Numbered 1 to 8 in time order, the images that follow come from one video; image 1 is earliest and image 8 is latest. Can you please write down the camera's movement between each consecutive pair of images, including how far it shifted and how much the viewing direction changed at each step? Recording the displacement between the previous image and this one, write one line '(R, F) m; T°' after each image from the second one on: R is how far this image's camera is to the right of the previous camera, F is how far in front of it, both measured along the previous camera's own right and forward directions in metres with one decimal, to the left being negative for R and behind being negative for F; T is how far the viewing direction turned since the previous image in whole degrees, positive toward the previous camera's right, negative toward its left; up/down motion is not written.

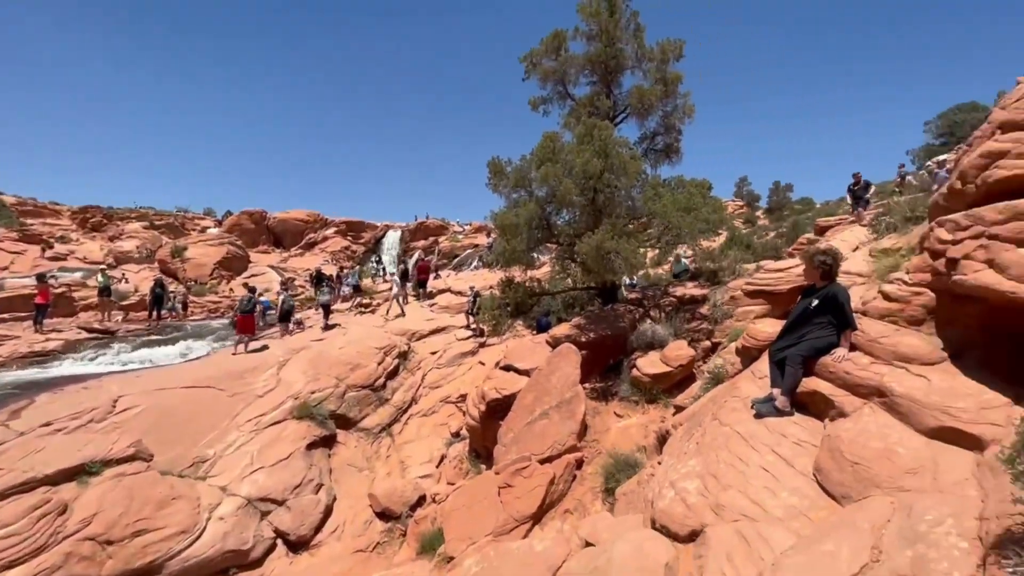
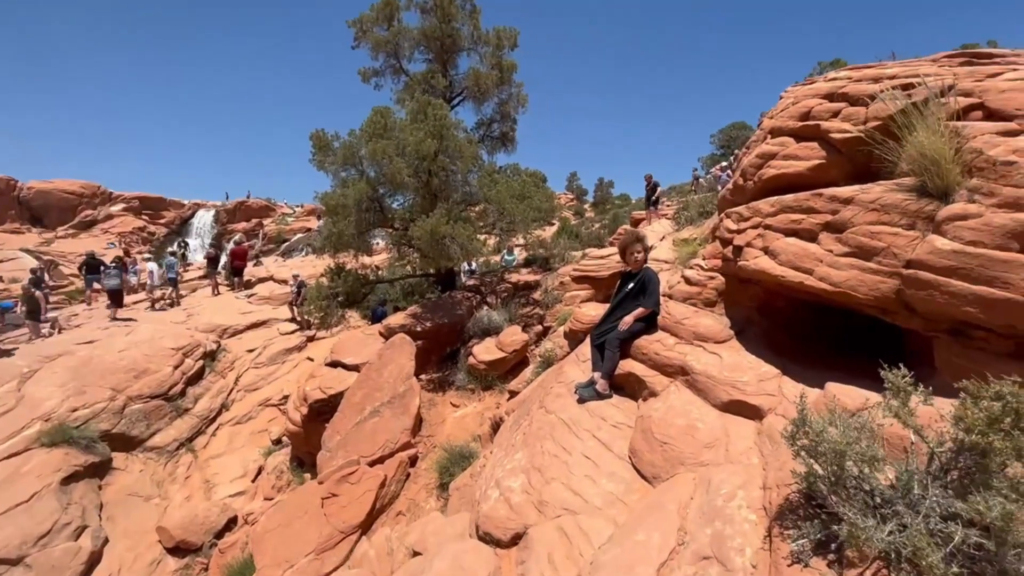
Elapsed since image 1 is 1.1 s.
(+0.3, +0.5) m; +18°
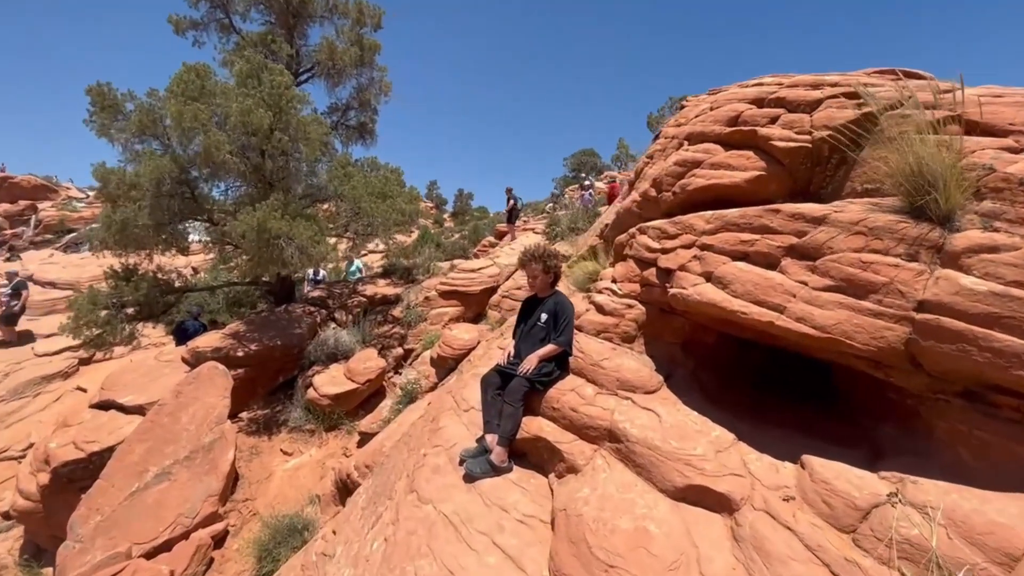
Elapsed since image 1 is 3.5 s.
(-0.1, +1.5) m; +17°
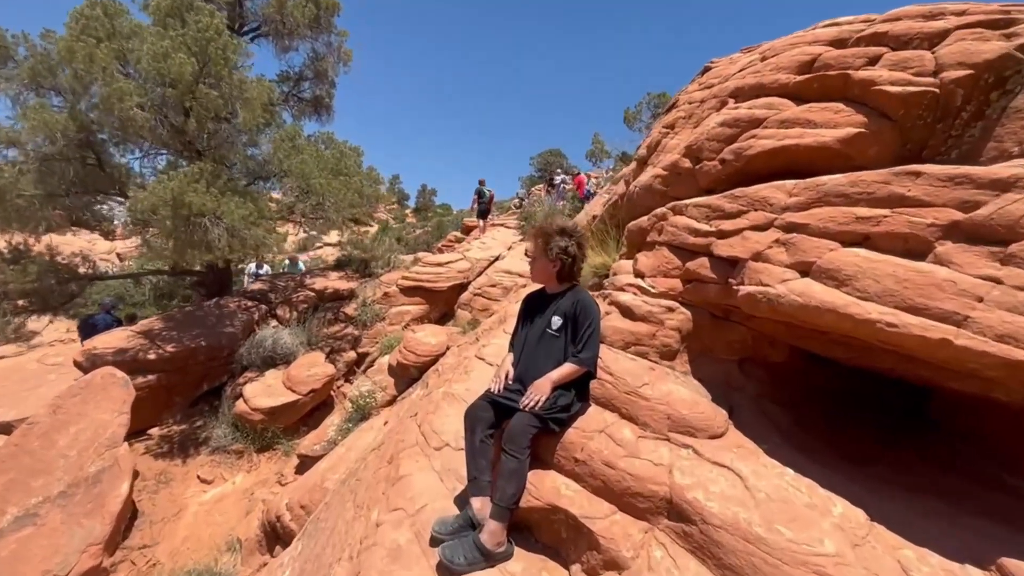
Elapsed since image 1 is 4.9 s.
(-0.2, +1.2) m; +5°
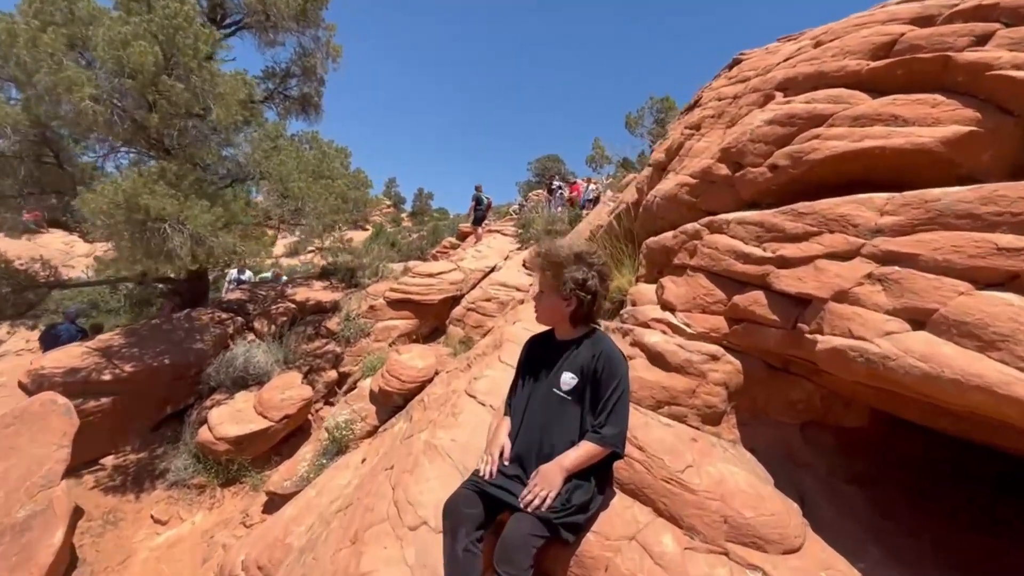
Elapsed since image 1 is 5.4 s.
(0.0, +0.7) m; 0°
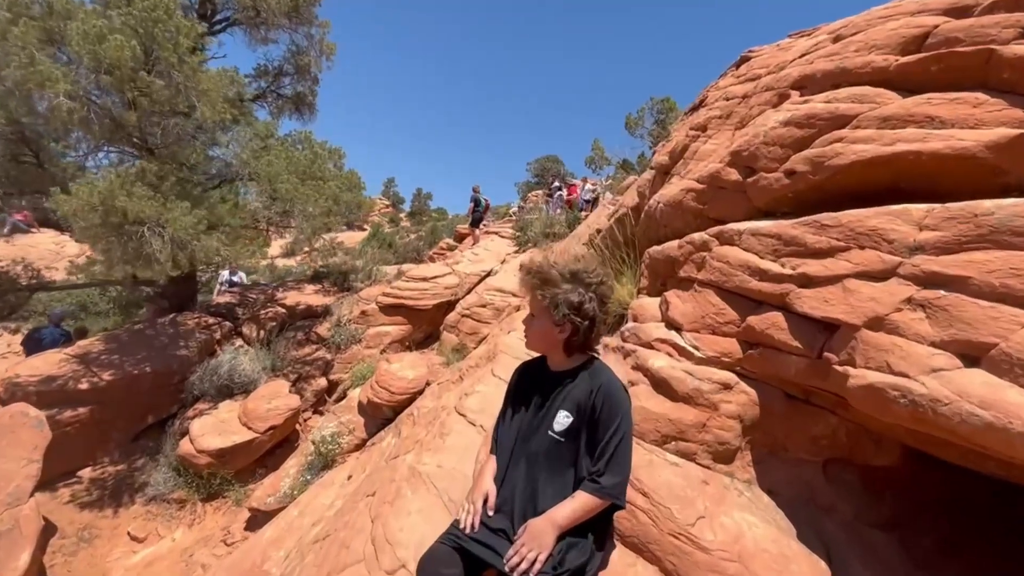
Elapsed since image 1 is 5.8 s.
(0.0, +0.3) m; 0°
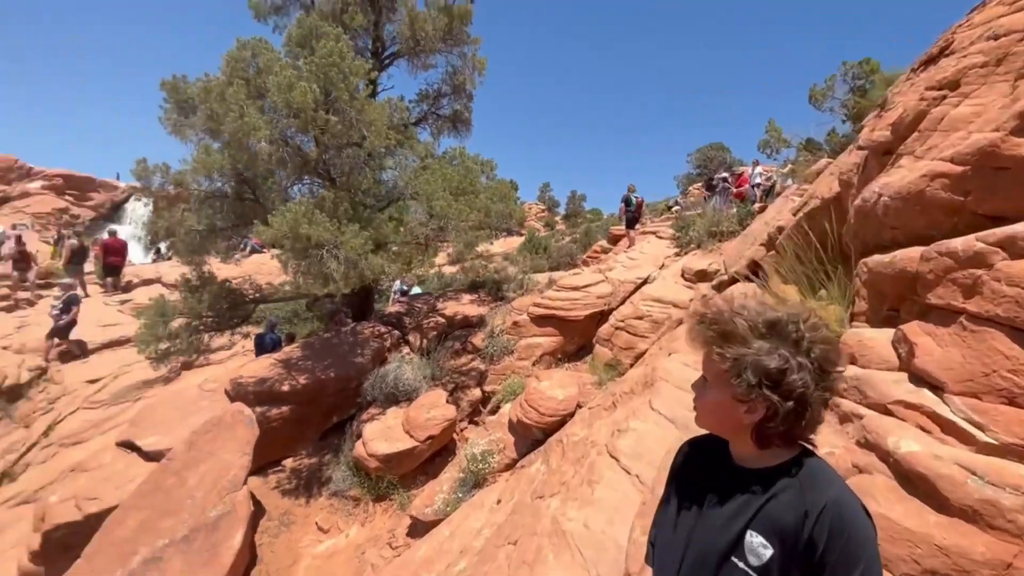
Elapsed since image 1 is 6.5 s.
(0.0, +0.5) m; -18°
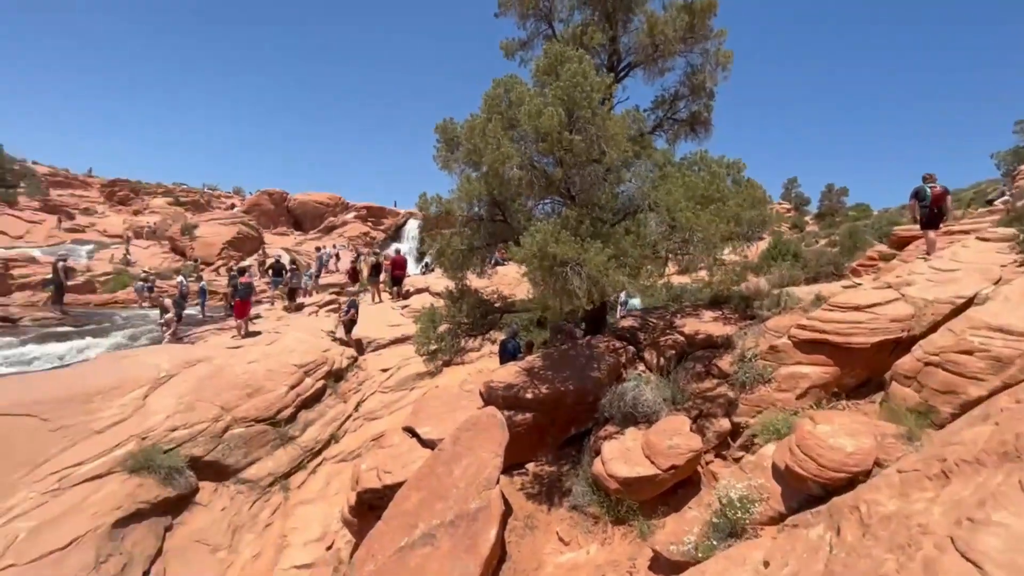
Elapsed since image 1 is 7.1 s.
(-0.3, +0.1) m; -26°
